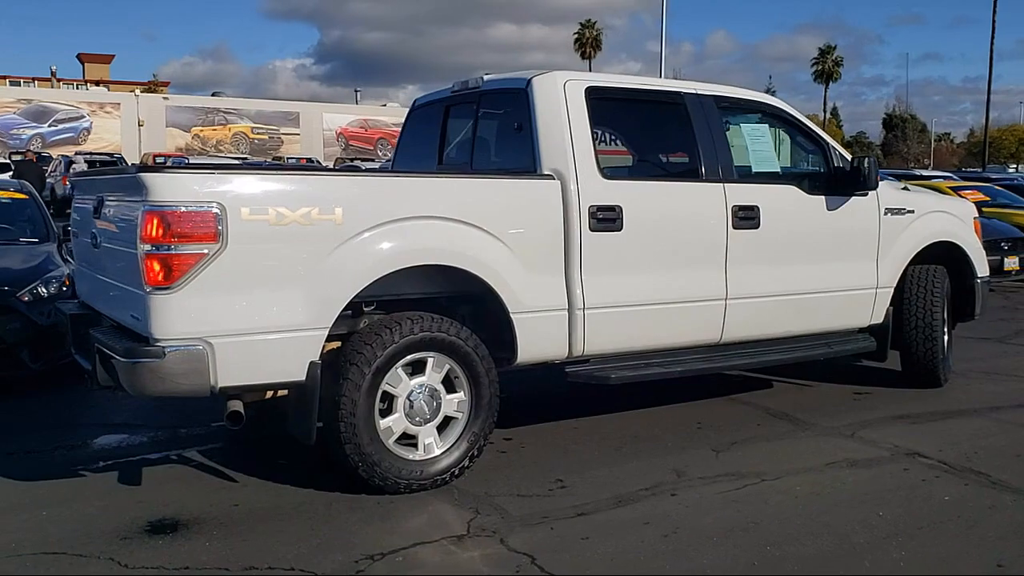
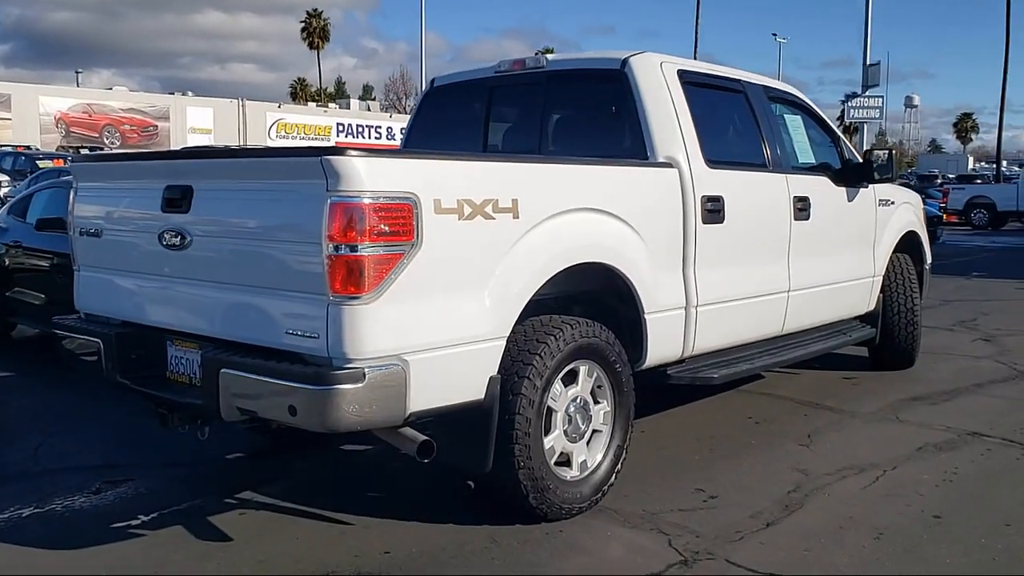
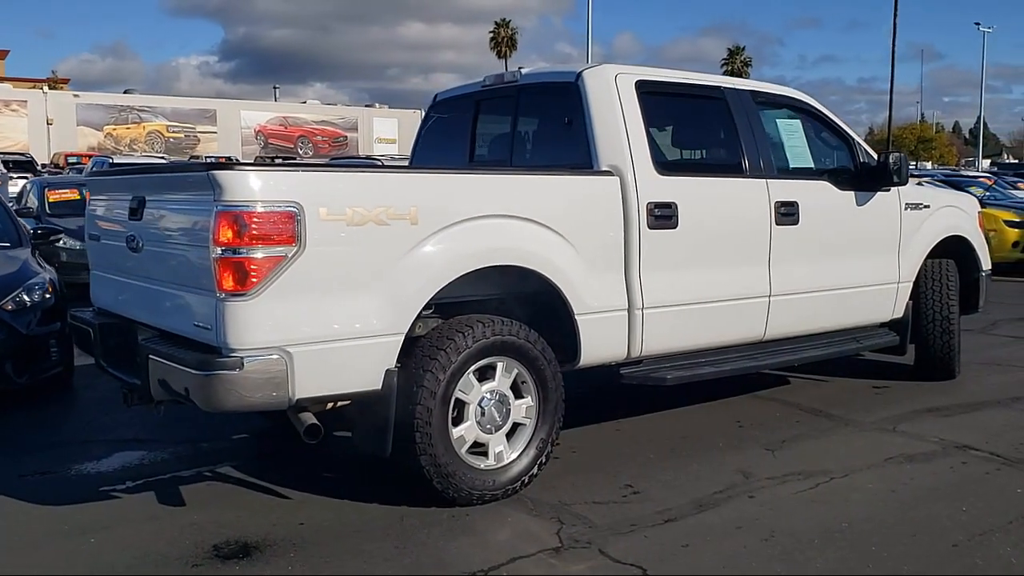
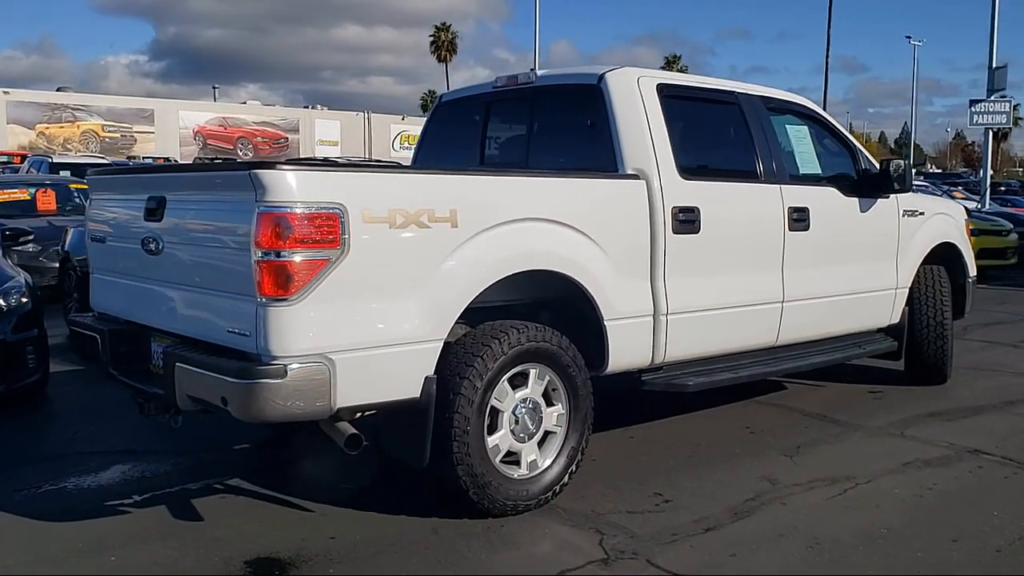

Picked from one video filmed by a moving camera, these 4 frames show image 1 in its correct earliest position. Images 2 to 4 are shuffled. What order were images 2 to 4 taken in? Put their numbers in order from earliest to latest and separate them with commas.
3, 4, 2
